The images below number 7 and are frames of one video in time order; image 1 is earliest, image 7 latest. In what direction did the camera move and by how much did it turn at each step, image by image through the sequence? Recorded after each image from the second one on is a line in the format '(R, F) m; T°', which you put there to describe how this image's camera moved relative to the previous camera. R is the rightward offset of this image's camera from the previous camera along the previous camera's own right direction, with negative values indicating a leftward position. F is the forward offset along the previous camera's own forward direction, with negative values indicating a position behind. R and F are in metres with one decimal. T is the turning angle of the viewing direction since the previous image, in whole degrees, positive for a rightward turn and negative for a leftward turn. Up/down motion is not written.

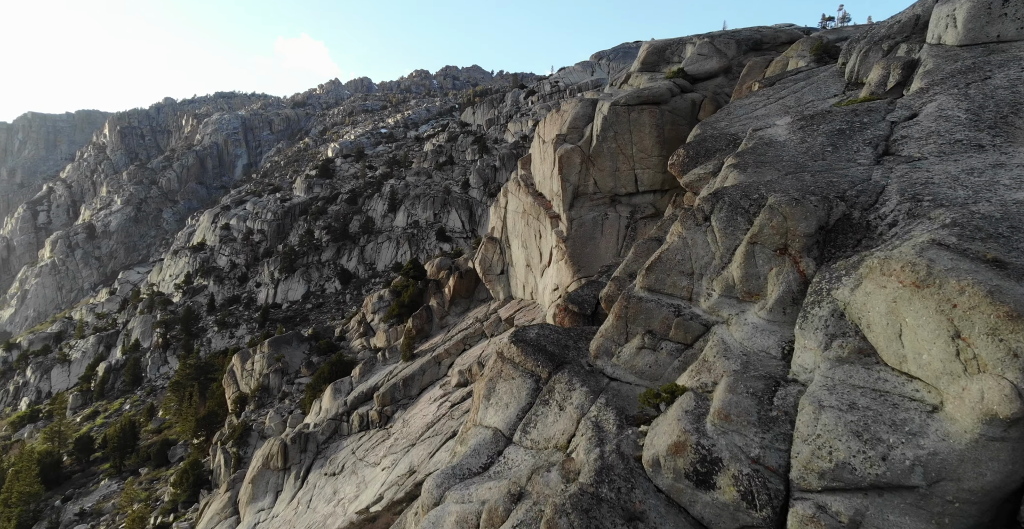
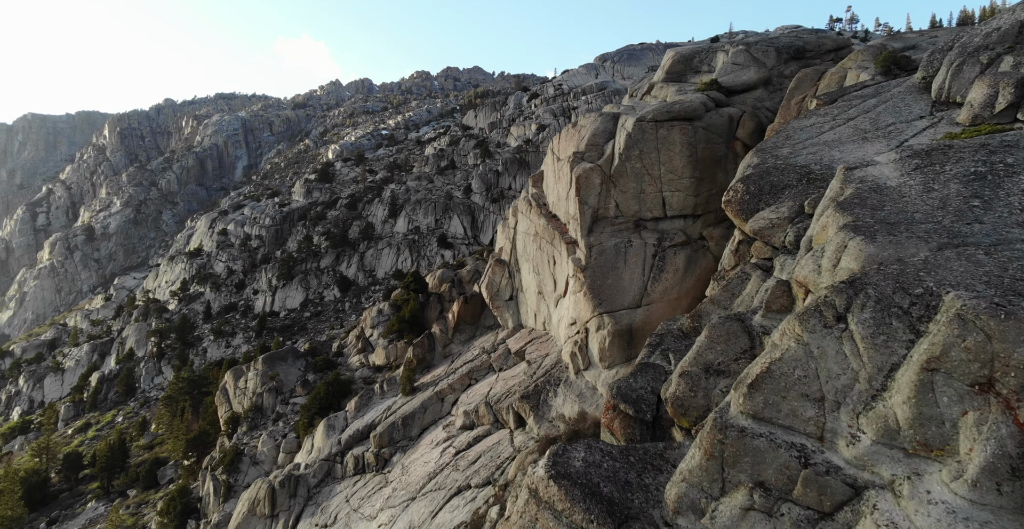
(-0.4, +2.4) m; 0°
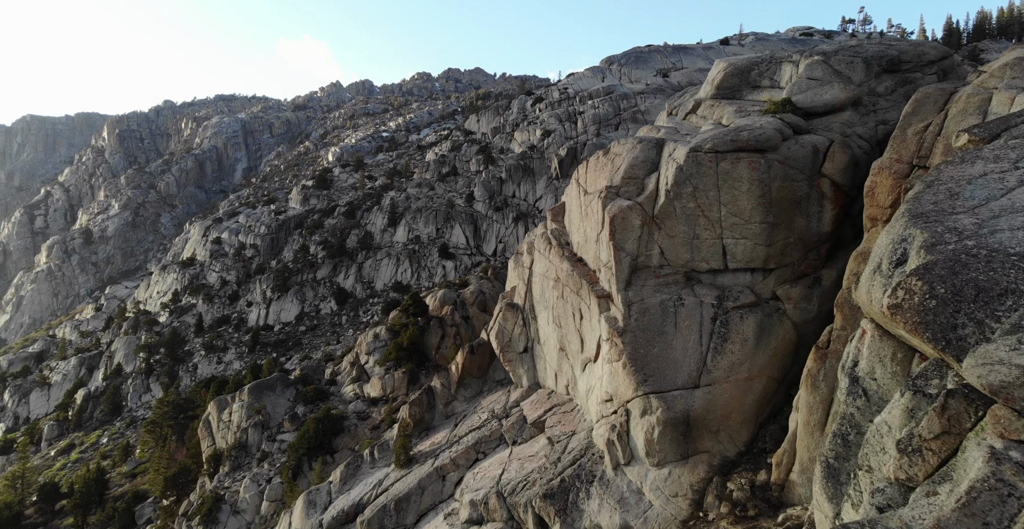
(-0.5, +4.1) m; 0°
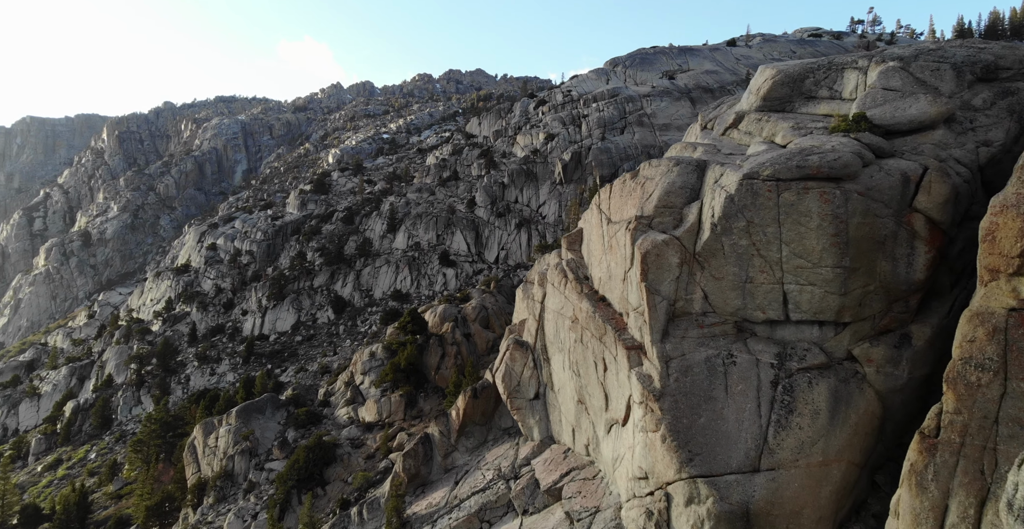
(-0.3, +2.9) m; 0°
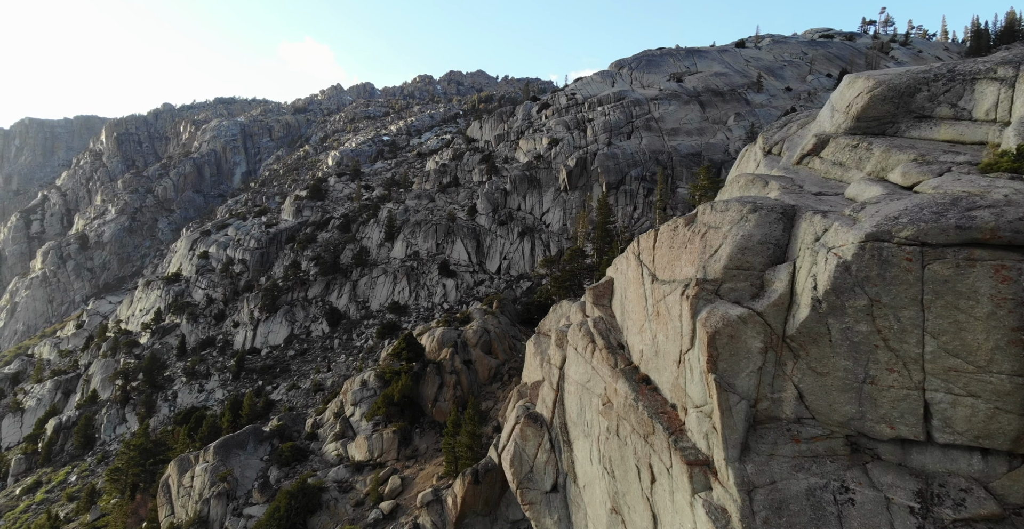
(-0.3, +4.0) m; 0°
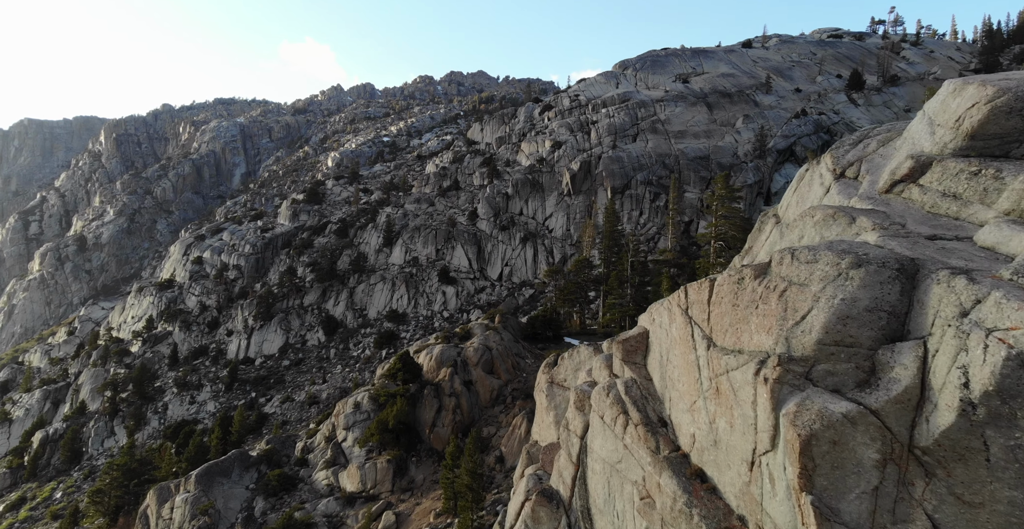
(-0.2, +2.9) m; 0°
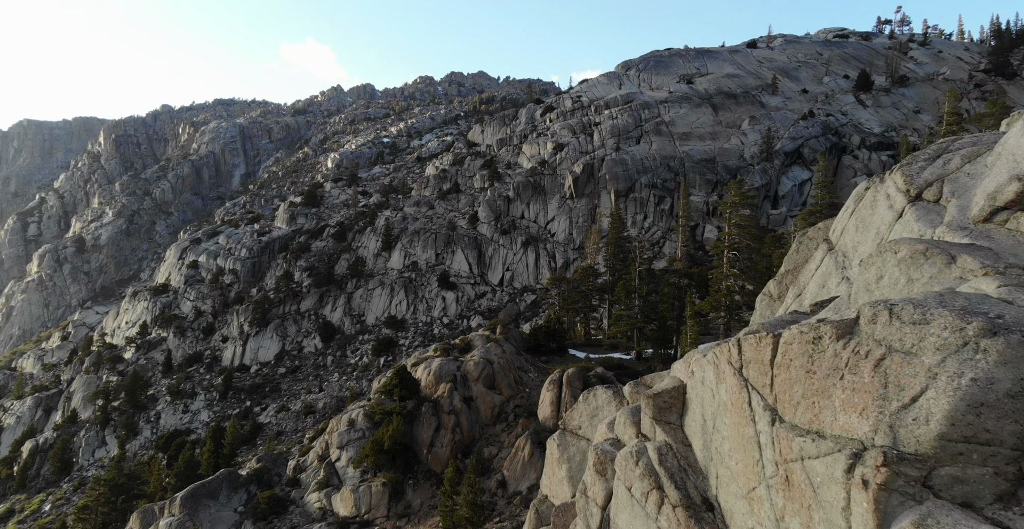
(-0.1, +2.0) m; 0°
